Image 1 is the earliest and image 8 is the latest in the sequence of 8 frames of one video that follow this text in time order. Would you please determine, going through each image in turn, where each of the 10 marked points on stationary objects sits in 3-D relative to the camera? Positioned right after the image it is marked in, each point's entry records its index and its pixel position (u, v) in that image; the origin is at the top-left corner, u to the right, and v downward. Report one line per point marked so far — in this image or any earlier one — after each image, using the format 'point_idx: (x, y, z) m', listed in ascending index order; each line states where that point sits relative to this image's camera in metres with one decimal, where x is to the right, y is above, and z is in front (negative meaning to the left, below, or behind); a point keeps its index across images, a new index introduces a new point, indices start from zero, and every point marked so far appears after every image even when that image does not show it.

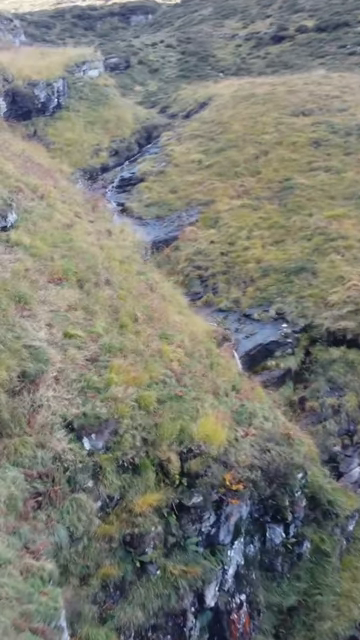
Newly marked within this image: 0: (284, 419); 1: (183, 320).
0: (+1.7, -1.7, +15.7) m
1: (0.0, 0.0, +16.4) m
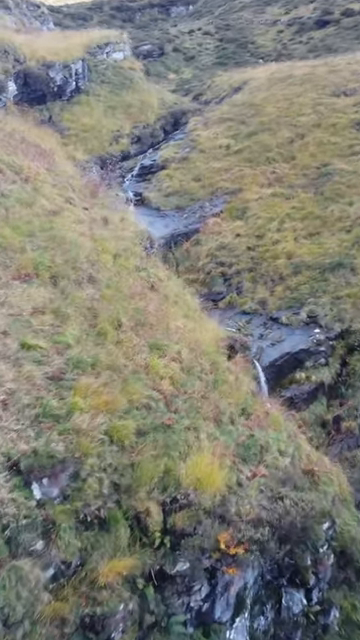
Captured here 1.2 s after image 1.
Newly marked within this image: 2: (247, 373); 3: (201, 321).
0: (+1.8, -1.7, +12.7) m
1: (+0.1, -0.1, +13.5) m
2: (+1.0, -0.8, +13.5) m
3: (+0.3, -0.1, +14.5) m
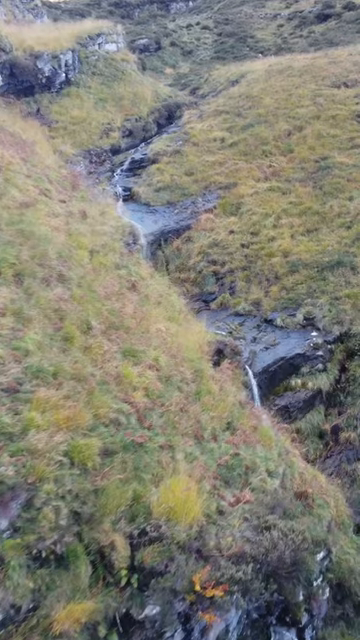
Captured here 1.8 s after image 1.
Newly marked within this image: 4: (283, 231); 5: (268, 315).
0: (+1.5, -1.8, +11.5) m
1: (-0.1, -0.1, +12.3) m
2: (+0.7, -0.9, +12.2) m
3: (+0.1, -0.1, +13.3) m
4: (+2.2, +1.9, +19.8) m
5: (+1.6, +0.1, +17.2) m
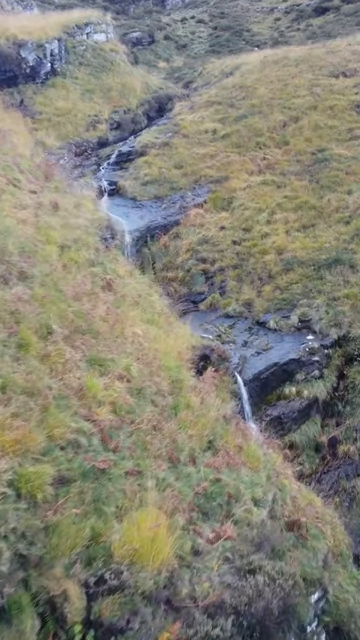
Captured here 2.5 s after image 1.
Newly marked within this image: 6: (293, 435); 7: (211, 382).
0: (+1.3, -1.8, +10.2) m
1: (-0.4, -0.2, +11.0) m
2: (+0.5, -0.9, +10.9) m
3: (-0.2, -0.1, +12.0) m
4: (+1.9, +1.9, +18.5) m
5: (+1.4, 0.0, +15.9) m
6: (+1.5, -1.6, +12.8) m
7: (+0.4, -0.7, +10.9) m
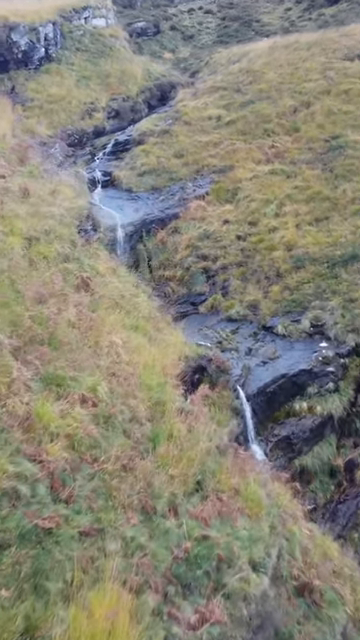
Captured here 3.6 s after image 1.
0: (+1.1, -1.9, +8.3) m
1: (-0.5, -0.2, +9.1) m
2: (+0.3, -0.9, +9.1) m
3: (-0.3, -0.2, +10.2) m
4: (+1.9, +1.8, +16.6) m
5: (+1.3, 0.0, +14.0) m
6: (+1.4, -1.6, +11.0) m
7: (+0.3, -0.8, +9.1) m
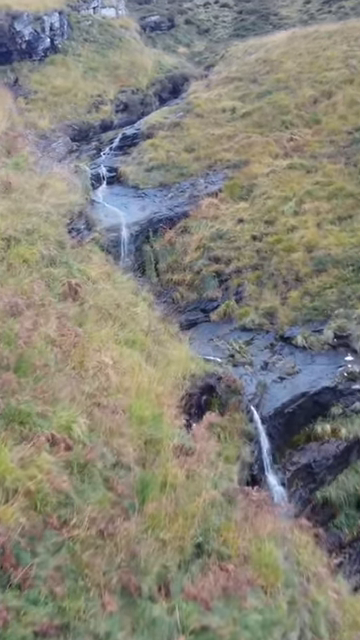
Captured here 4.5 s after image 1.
0: (+1.1, -2.0, +6.9) m
1: (-0.5, -0.3, +7.7) m
2: (+0.4, -1.1, +7.7) m
3: (-0.2, -0.3, +8.7) m
4: (+2.1, +1.7, +15.2) m
5: (+1.4, -0.1, +12.5) m
6: (+1.5, -1.8, +9.5) m
7: (+0.3, -0.9, +7.6) m
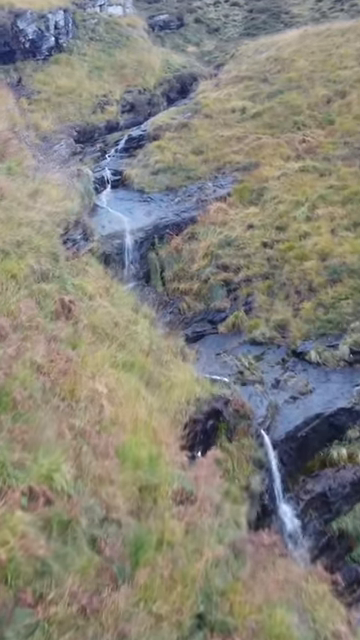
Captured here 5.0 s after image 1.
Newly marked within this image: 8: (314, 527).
0: (+1.2, -2.2, +6.1) m
1: (-0.5, -0.5, +7.0) m
2: (+0.4, -1.2, +6.9) m
3: (-0.2, -0.5, +8.0) m
4: (+2.2, +1.5, +14.4) m
5: (+1.5, -0.3, +11.8) m
6: (+1.5, -1.9, +8.7) m
7: (+0.3, -1.1, +6.9) m
8: (+1.3, -2.0, +8.9) m
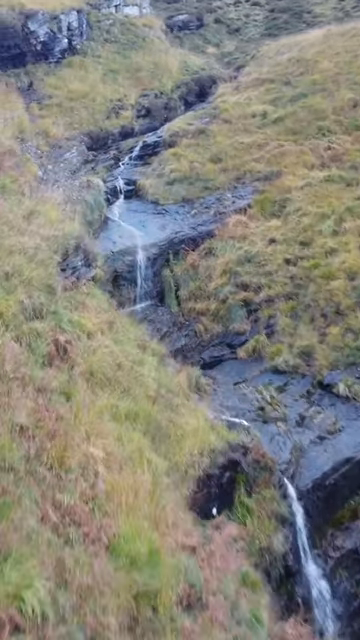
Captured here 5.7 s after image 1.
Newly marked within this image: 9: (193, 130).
0: (+1.2, -2.5, +5.0) m
1: (-0.4, -0.8, +6.0) m
2: (+0.4, -1.6, +5.9) m
3: (-0.1, -0.8, +7.0) m
4: (+2.4, +1.2, +13.3) m
5: (+1.6, -0.6, +10.7) m
6: (+1.6, -2.3, +7.7) m
7: (+0.3, -1.4, +5.9) m
8: (+1.4, -2.3, +7.8) m
9: (+0.3, +3.9, +19.0) m
